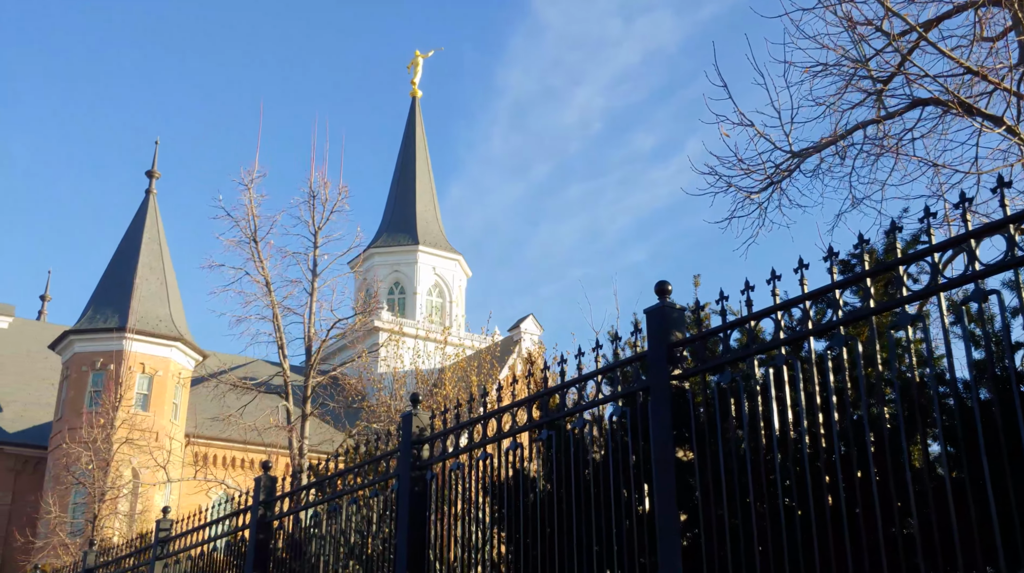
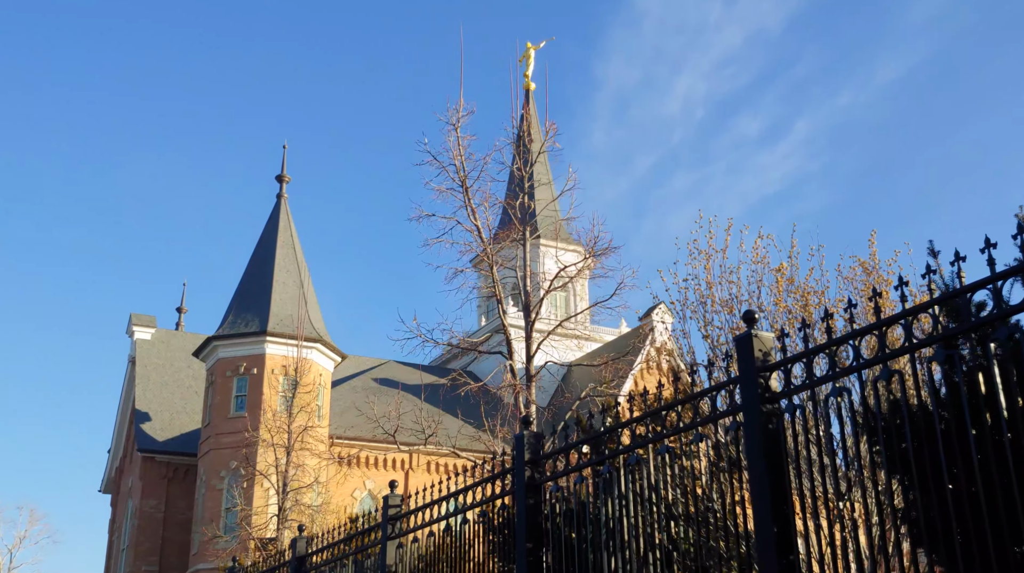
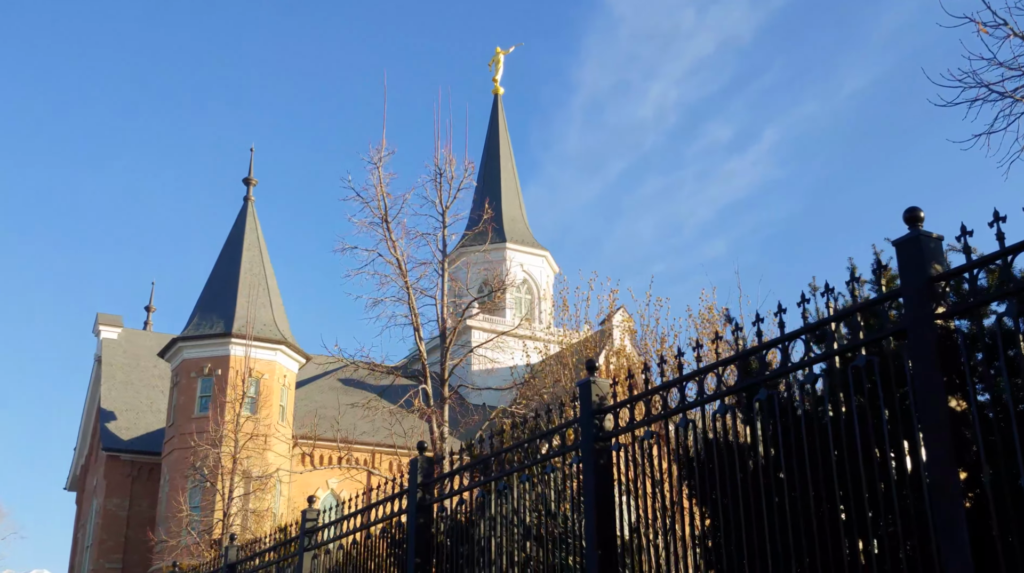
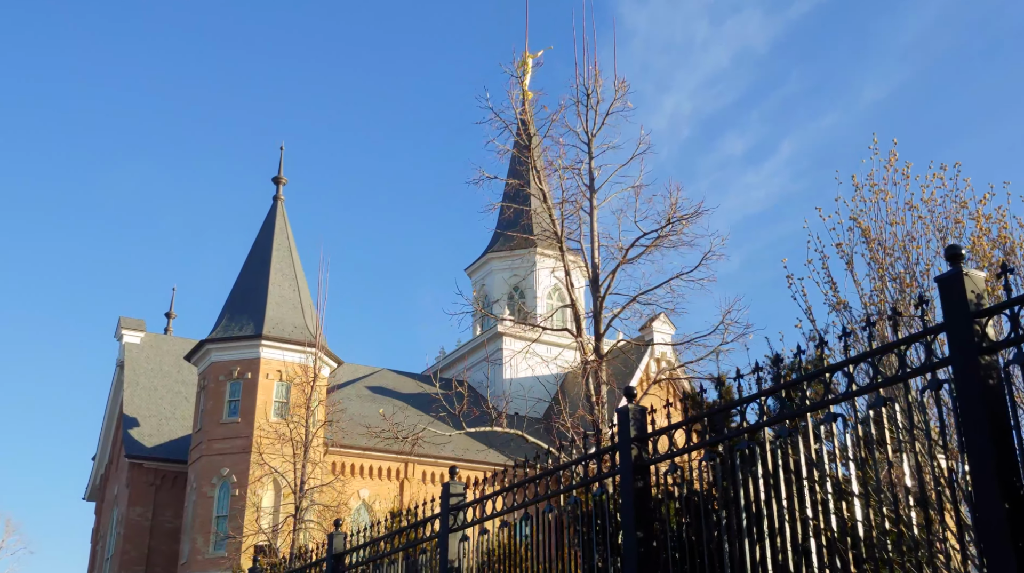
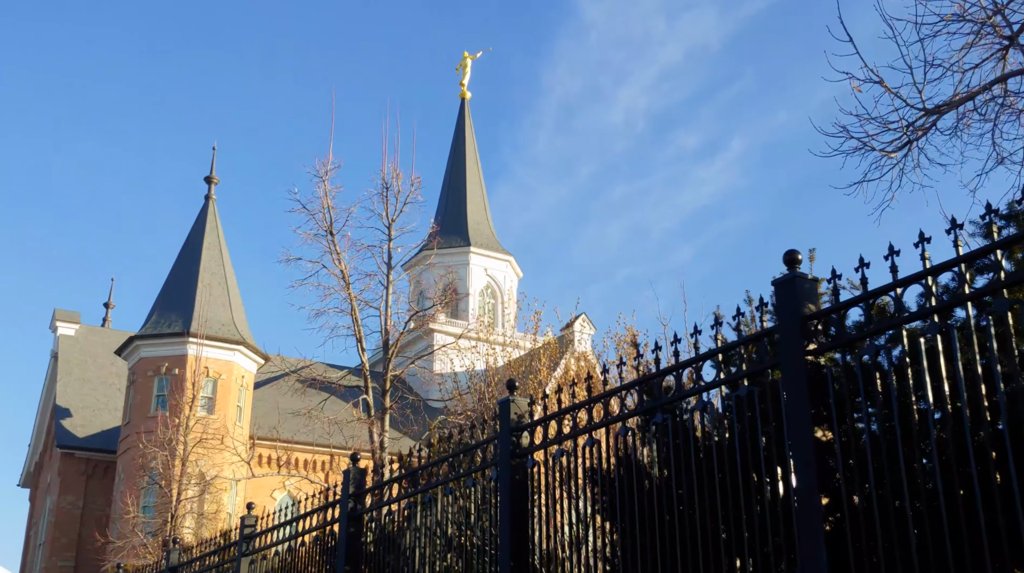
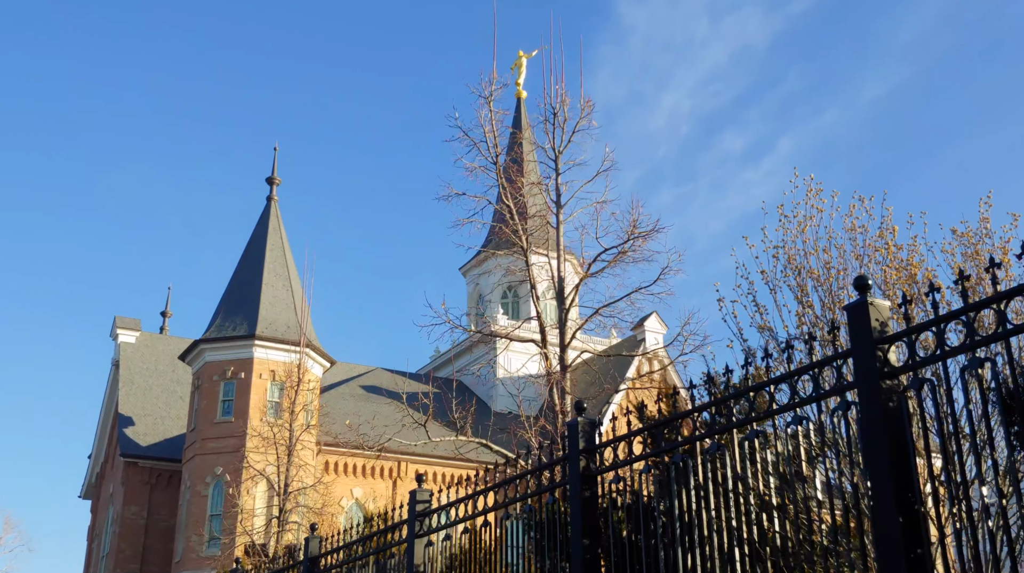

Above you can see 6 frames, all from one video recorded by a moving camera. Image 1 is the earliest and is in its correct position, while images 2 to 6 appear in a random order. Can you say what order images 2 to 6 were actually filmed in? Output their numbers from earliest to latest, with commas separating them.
5, 3, 2, 6, 4
